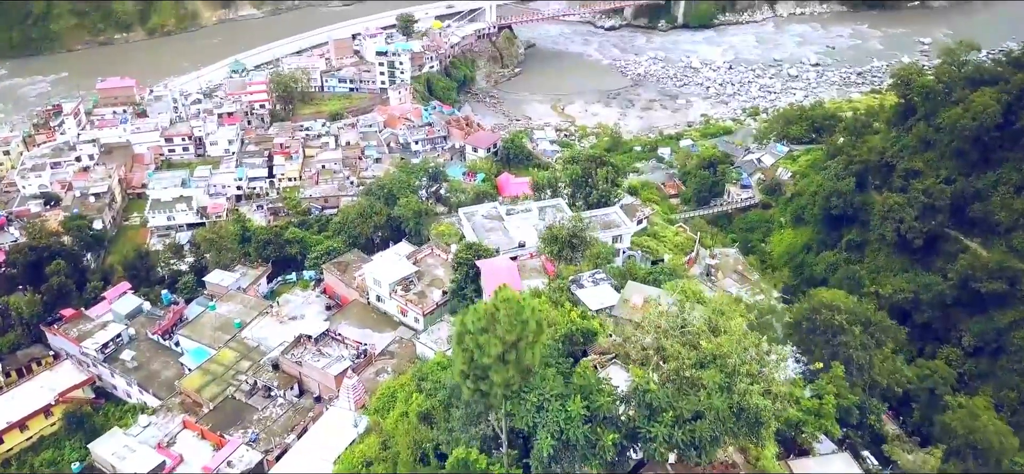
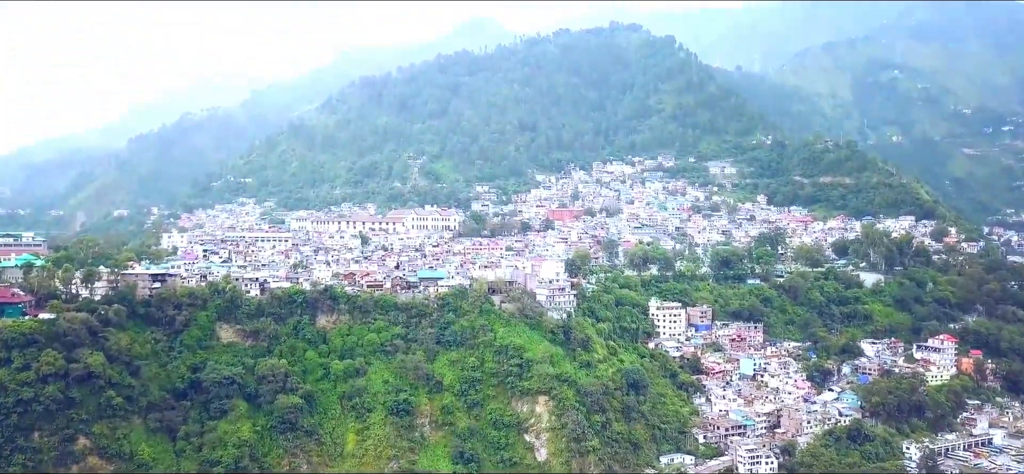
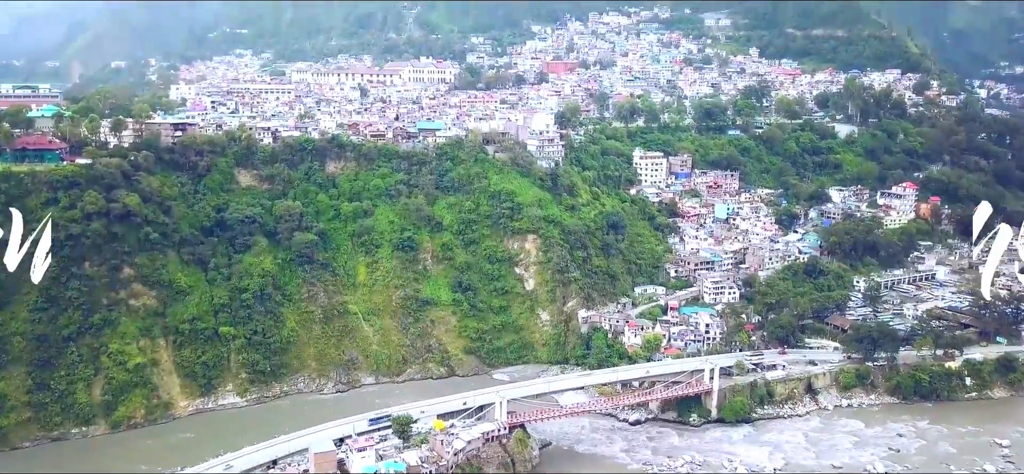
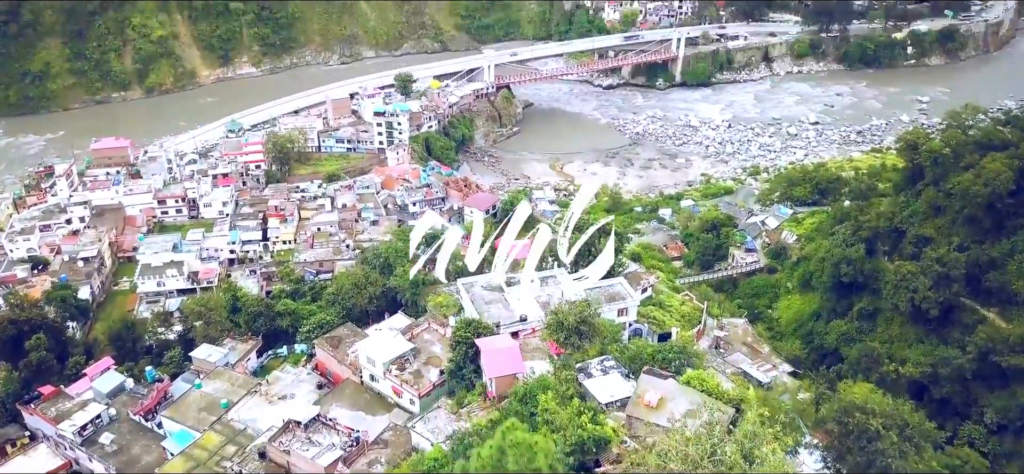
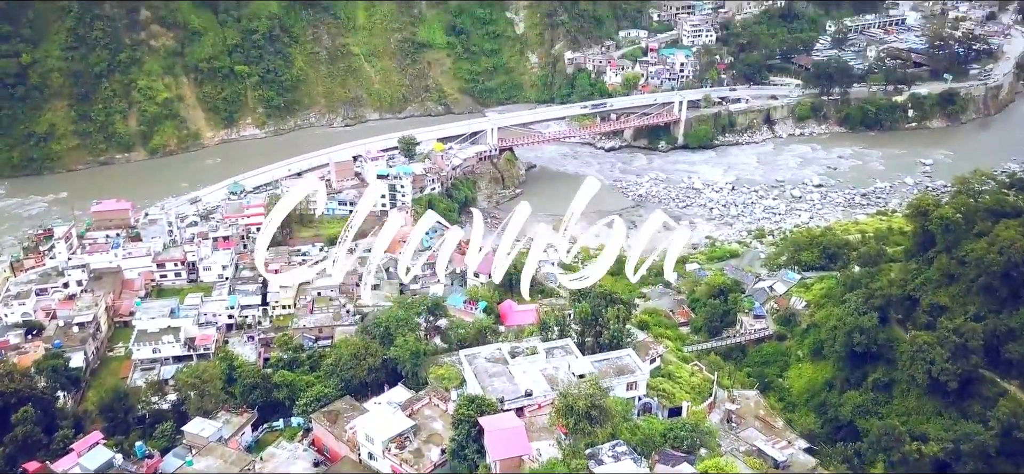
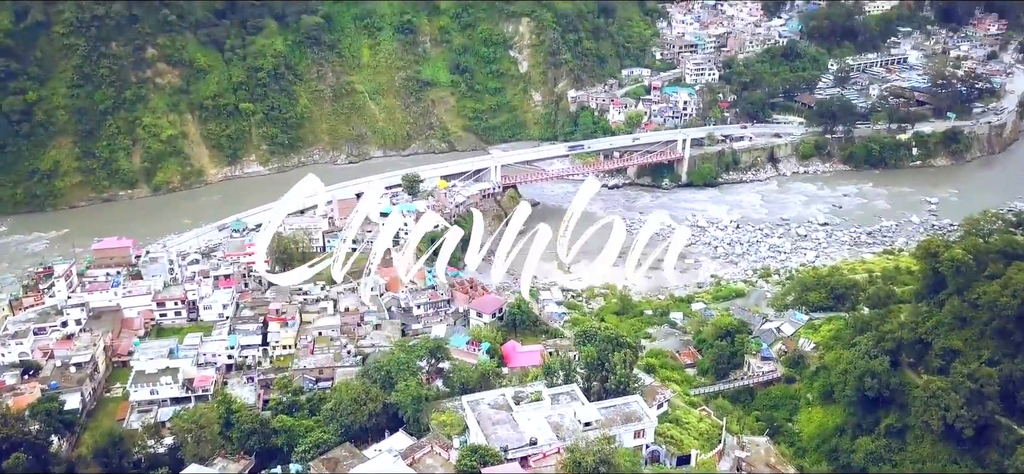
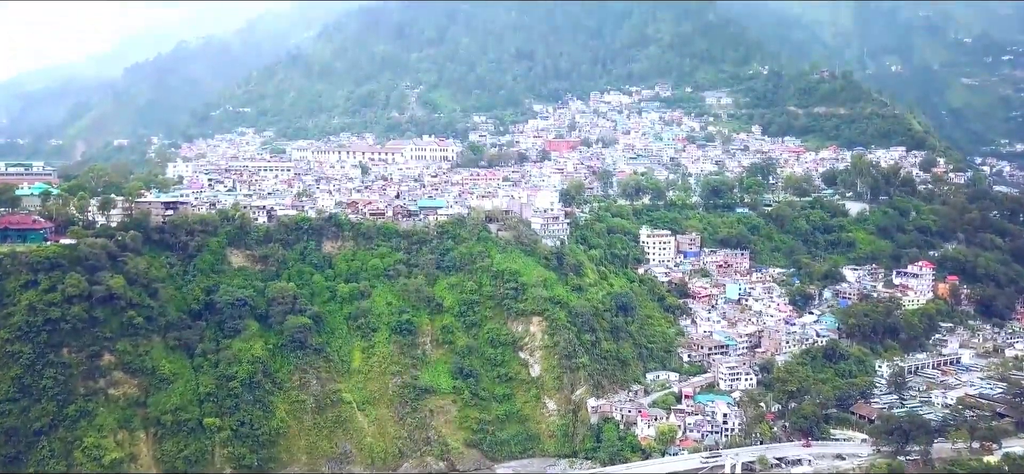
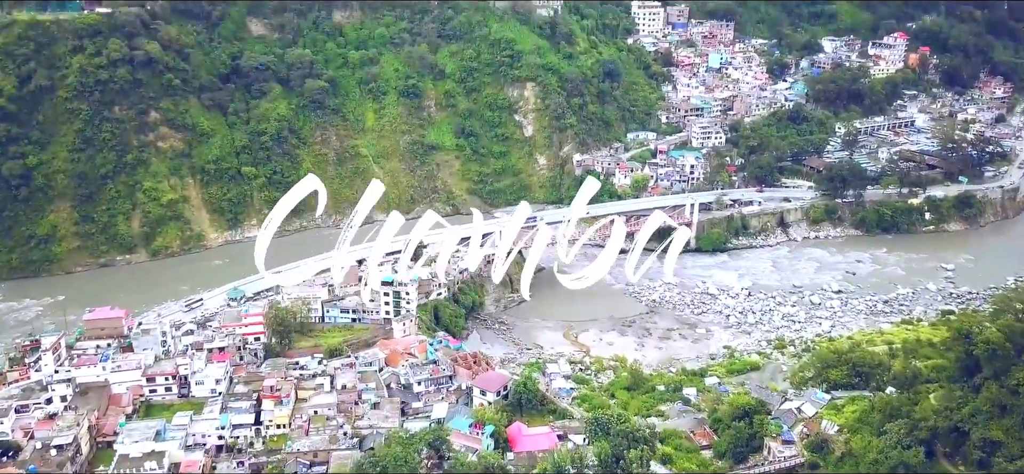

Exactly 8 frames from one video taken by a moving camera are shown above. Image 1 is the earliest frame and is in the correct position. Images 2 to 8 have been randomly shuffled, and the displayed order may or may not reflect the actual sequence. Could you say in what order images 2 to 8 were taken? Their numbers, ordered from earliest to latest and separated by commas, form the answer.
4, 5, 6, 8, 3, 7, 2
